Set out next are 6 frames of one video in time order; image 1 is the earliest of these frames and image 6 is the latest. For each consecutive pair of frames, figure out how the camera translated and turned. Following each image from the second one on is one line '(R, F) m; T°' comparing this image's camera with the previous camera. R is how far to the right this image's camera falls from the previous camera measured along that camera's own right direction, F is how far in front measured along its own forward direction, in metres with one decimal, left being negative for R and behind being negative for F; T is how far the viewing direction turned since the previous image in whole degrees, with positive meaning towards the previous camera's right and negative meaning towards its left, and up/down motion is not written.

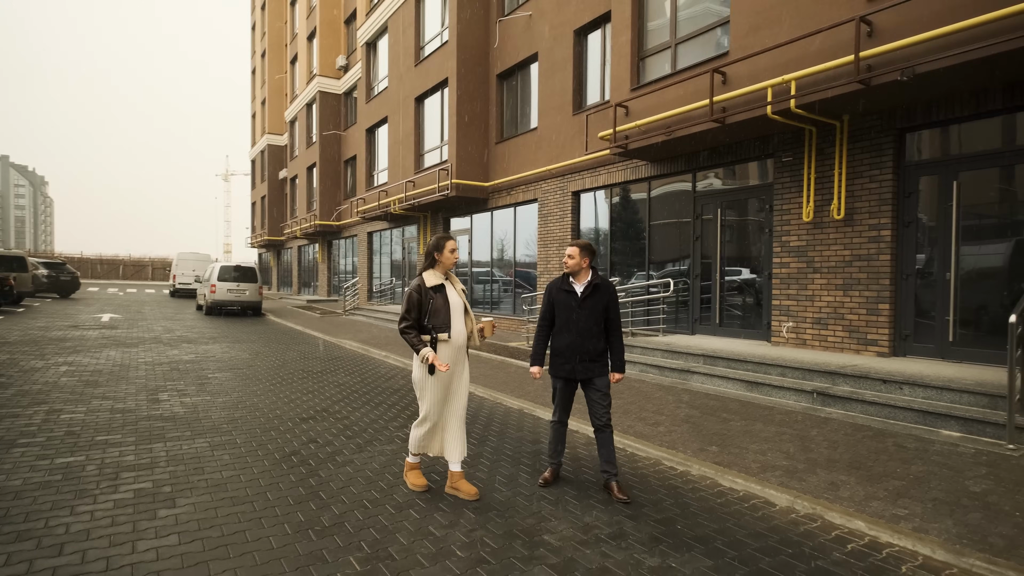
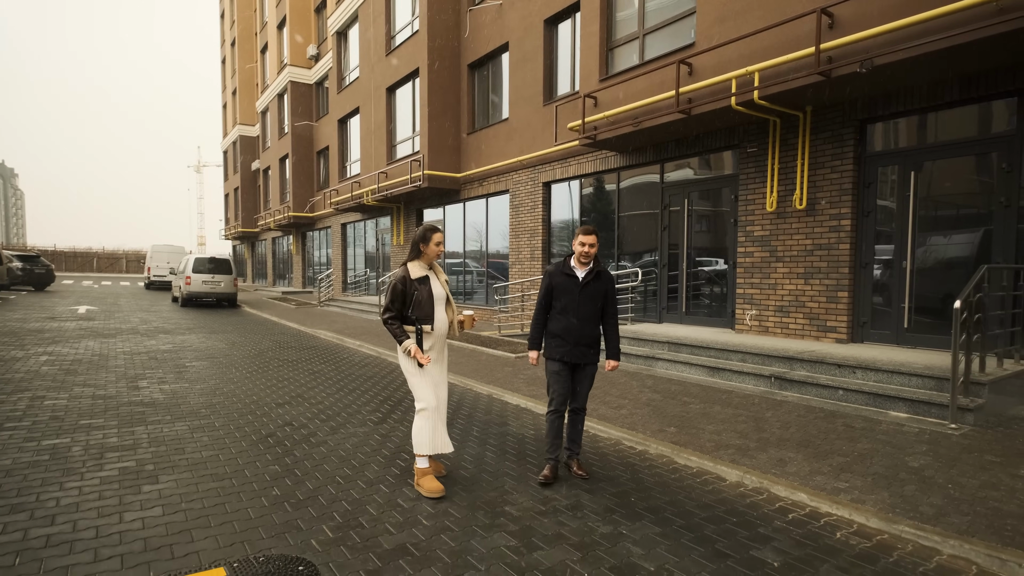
(+0.1, -0.2) m; +2°
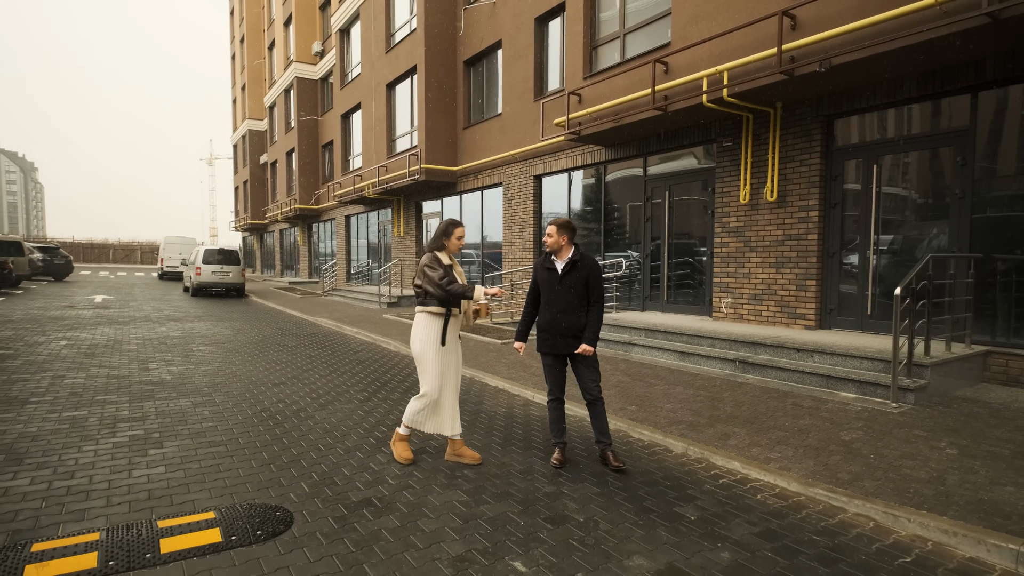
(+0.4, -0.4) m; -1°
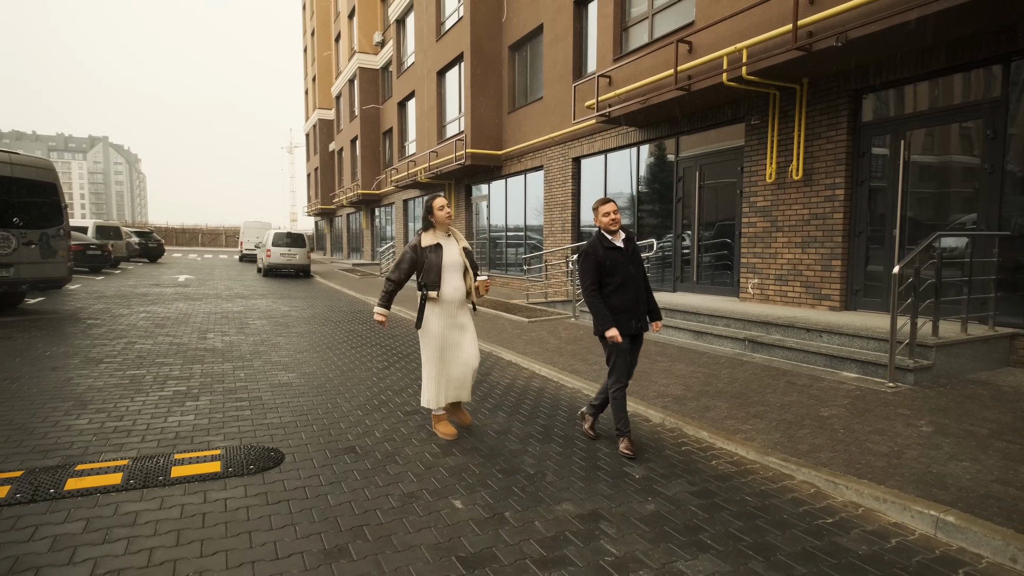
(+0.7, -0.4) m; -7°
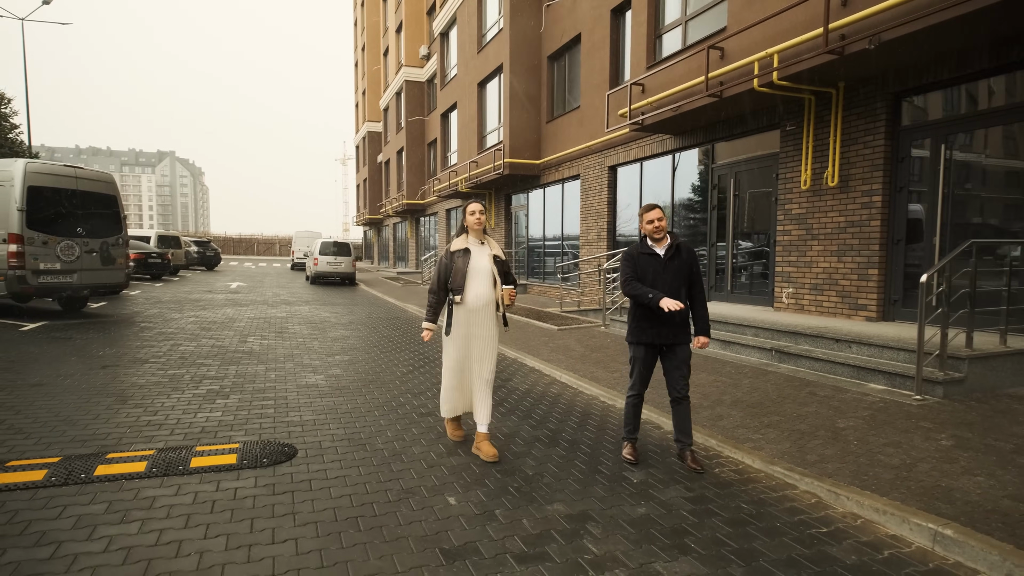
(+0.3, -0.1) m; -5°
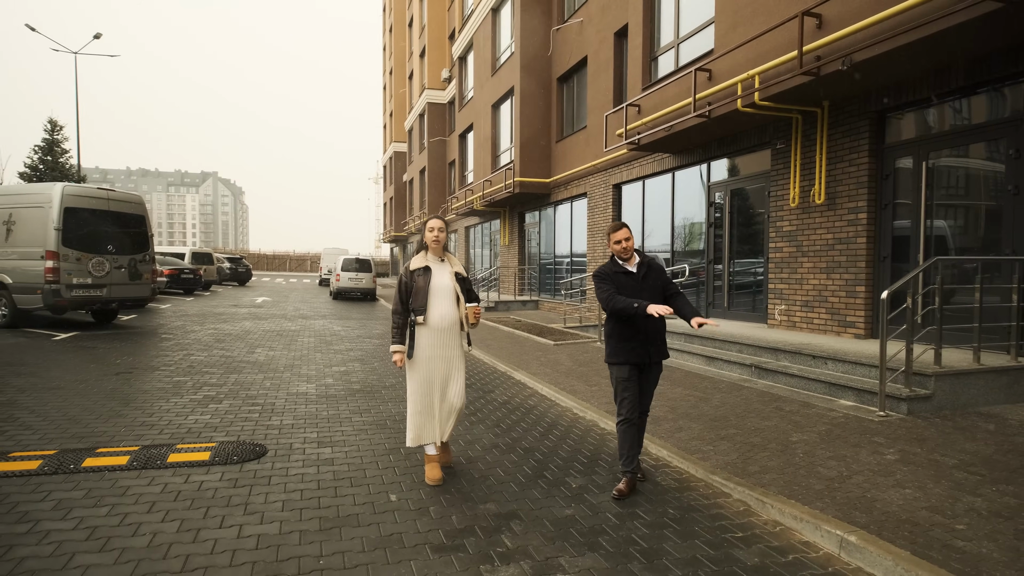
(+0.6, -0.3) m; -4°
